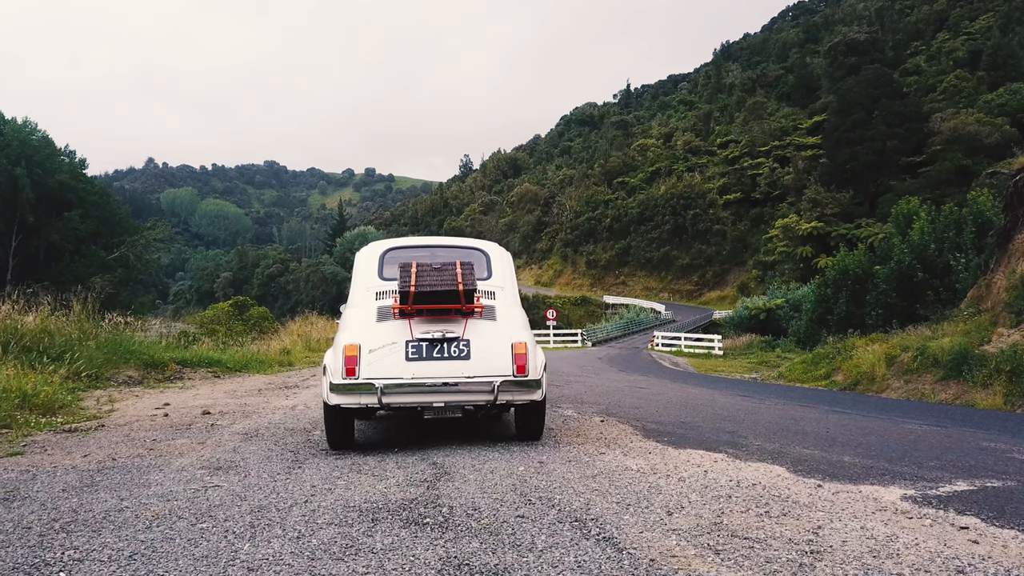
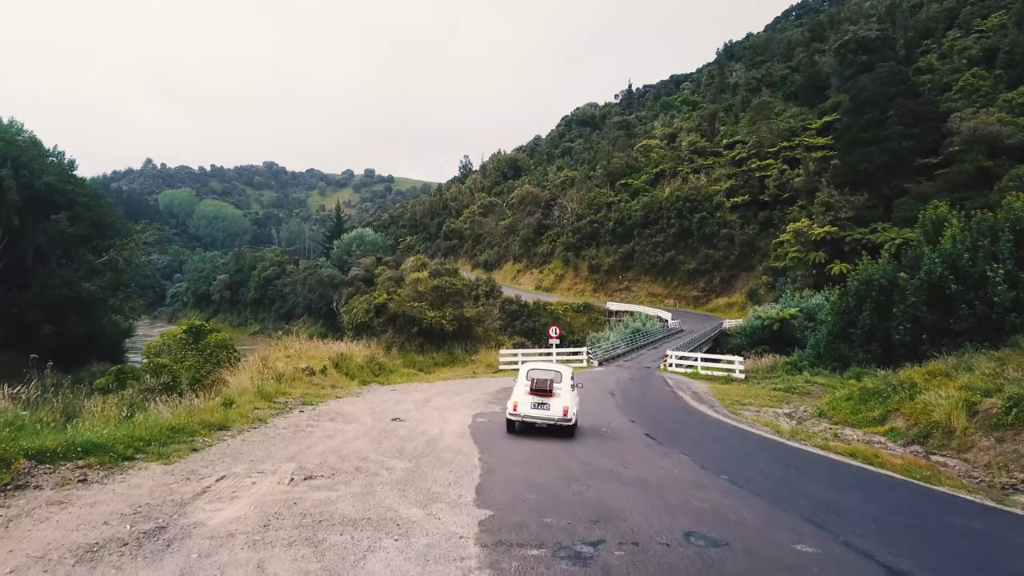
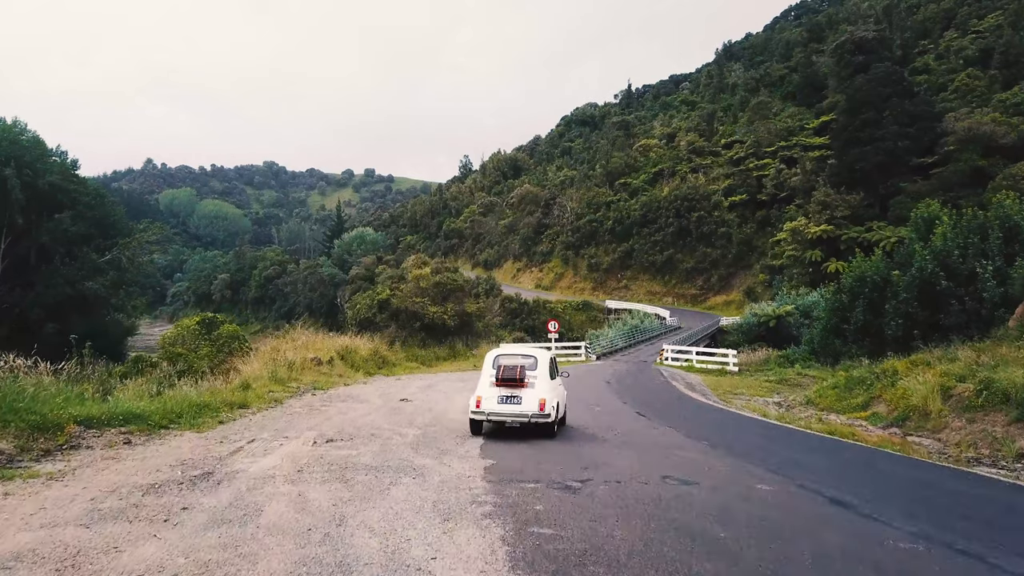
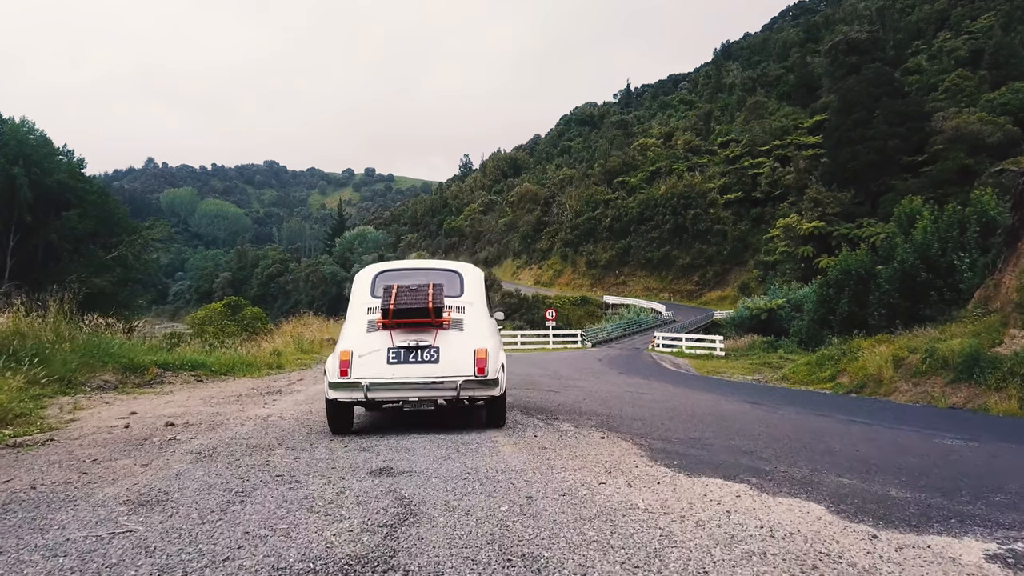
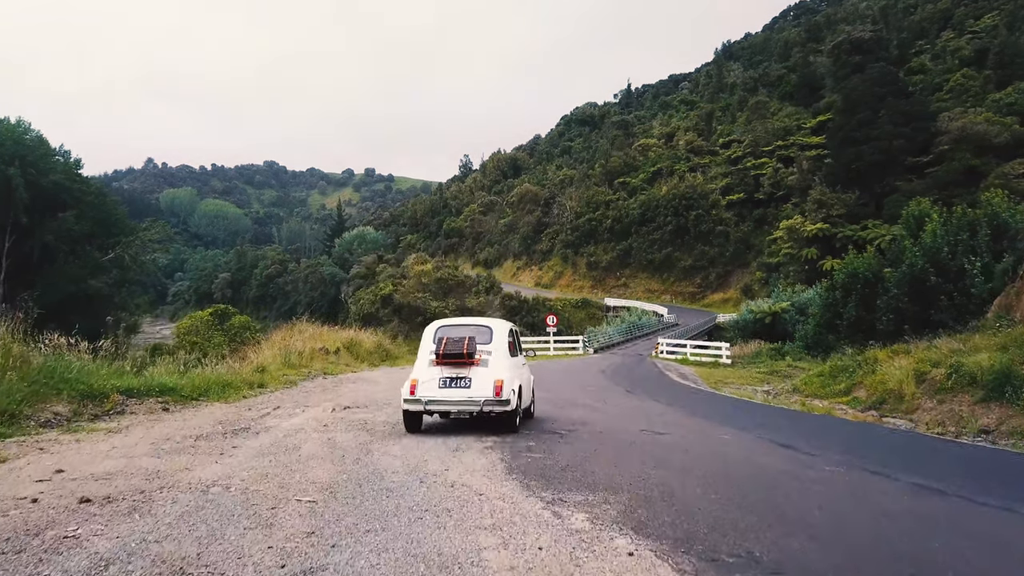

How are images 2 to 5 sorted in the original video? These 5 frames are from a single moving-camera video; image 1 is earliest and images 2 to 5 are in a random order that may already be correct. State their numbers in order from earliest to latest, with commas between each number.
4, 5, 3, 2
